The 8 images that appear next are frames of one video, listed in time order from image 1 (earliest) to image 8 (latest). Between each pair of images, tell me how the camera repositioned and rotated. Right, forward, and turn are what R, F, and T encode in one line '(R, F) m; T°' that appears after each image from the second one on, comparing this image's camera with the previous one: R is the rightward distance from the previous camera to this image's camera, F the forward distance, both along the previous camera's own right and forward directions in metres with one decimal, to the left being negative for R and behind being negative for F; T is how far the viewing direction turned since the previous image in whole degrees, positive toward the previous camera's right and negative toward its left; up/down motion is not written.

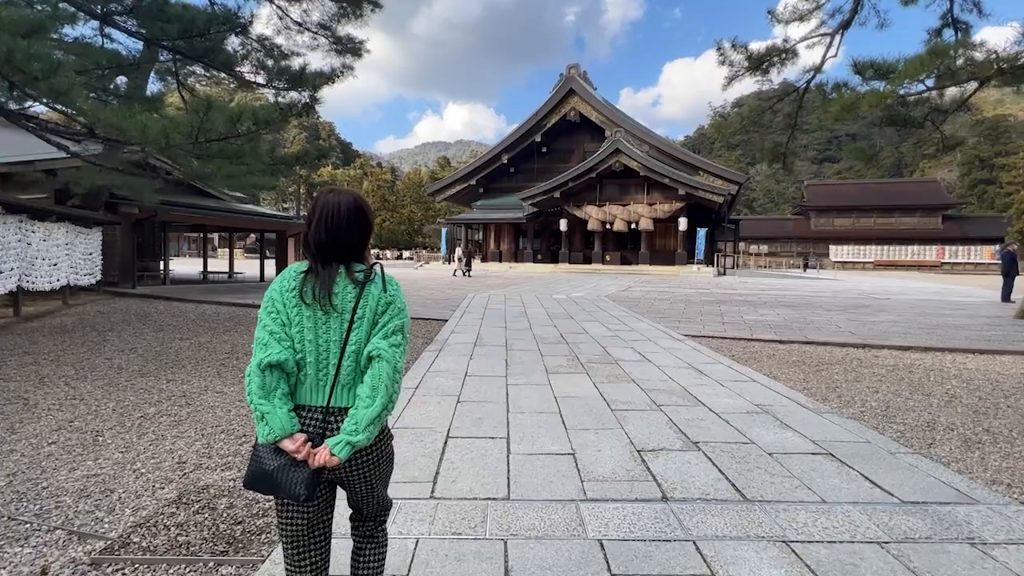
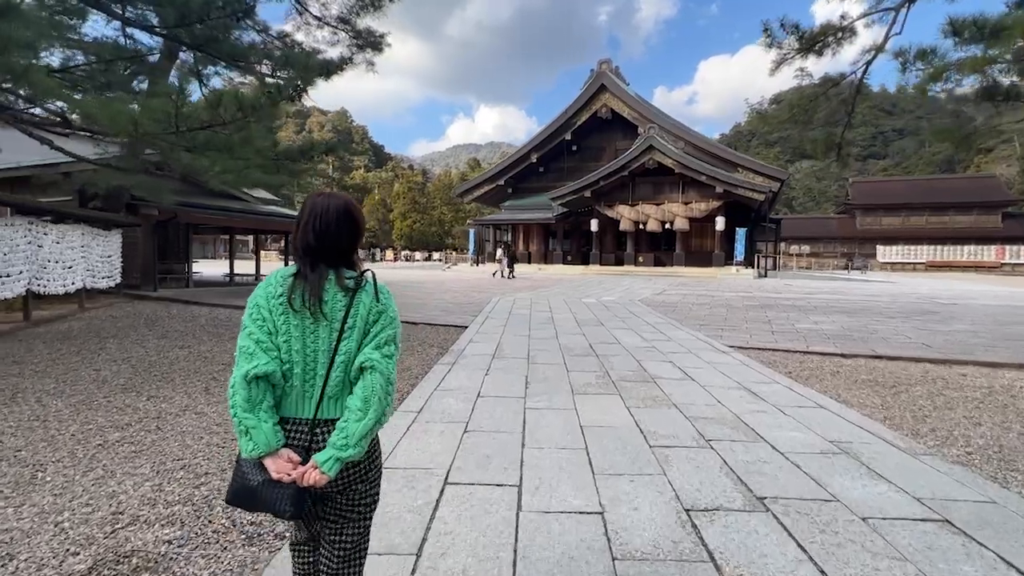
(+0.1, +0.6) m; -3°
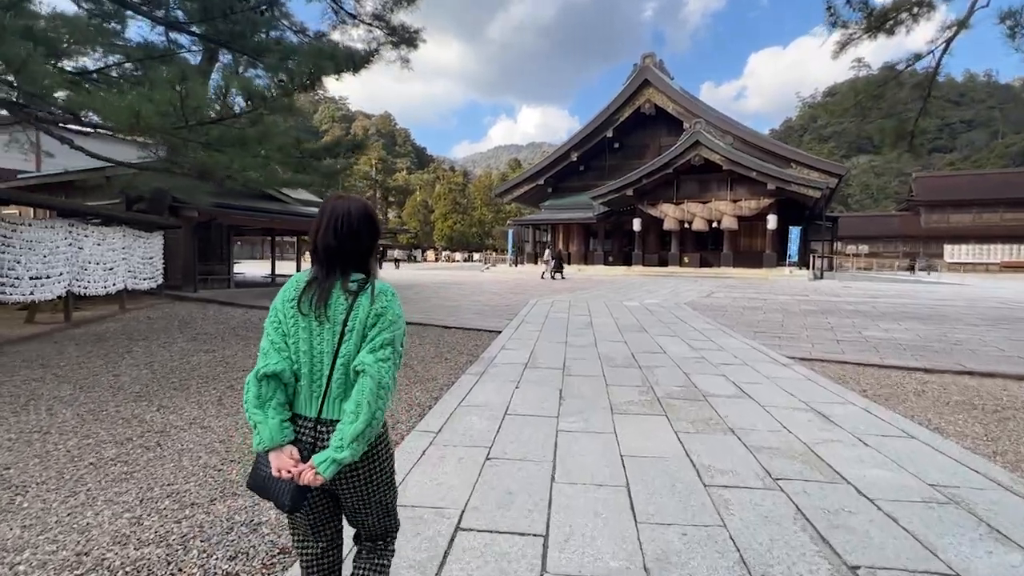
(+0.1, +0.4) m; -4°
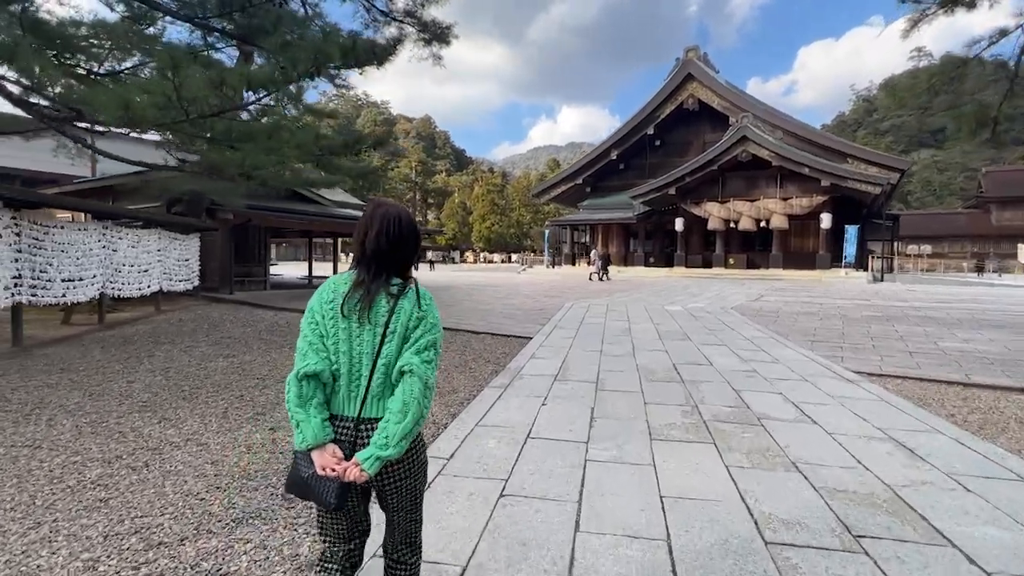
(+0.1, +0.4) m; -4°
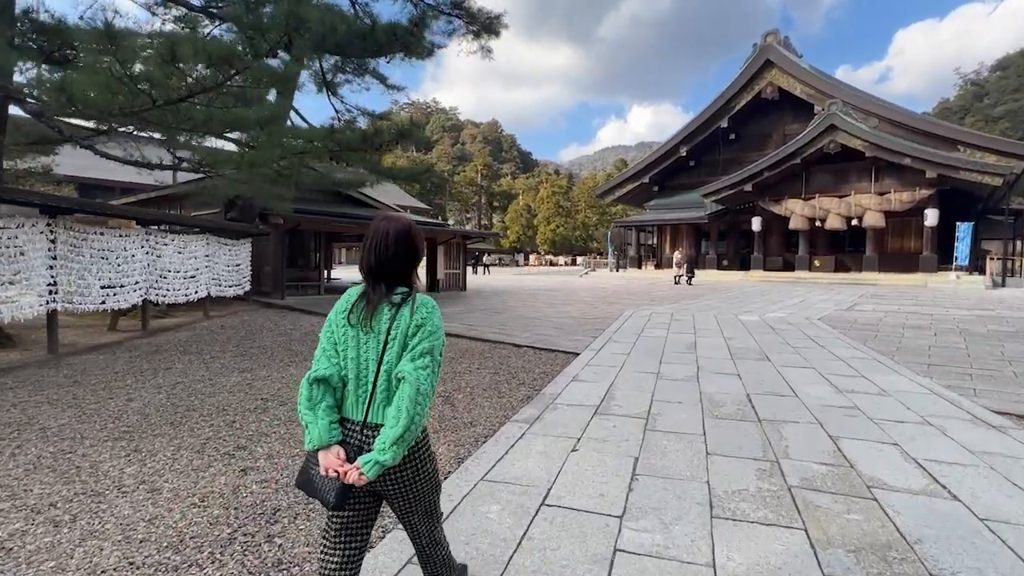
(+0.2, +0.7) m; -7°
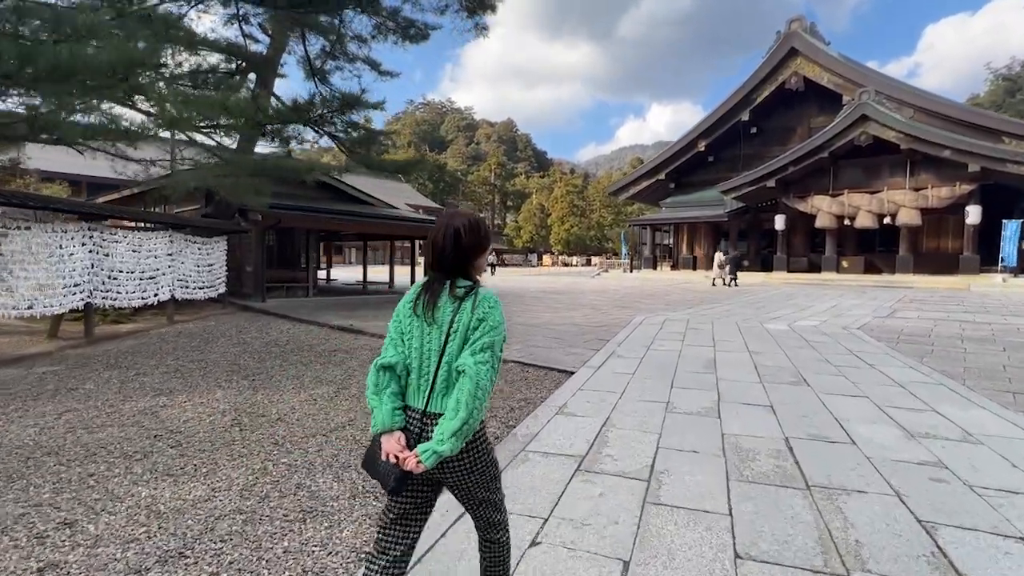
(+0.3, +0.9) m; -2°
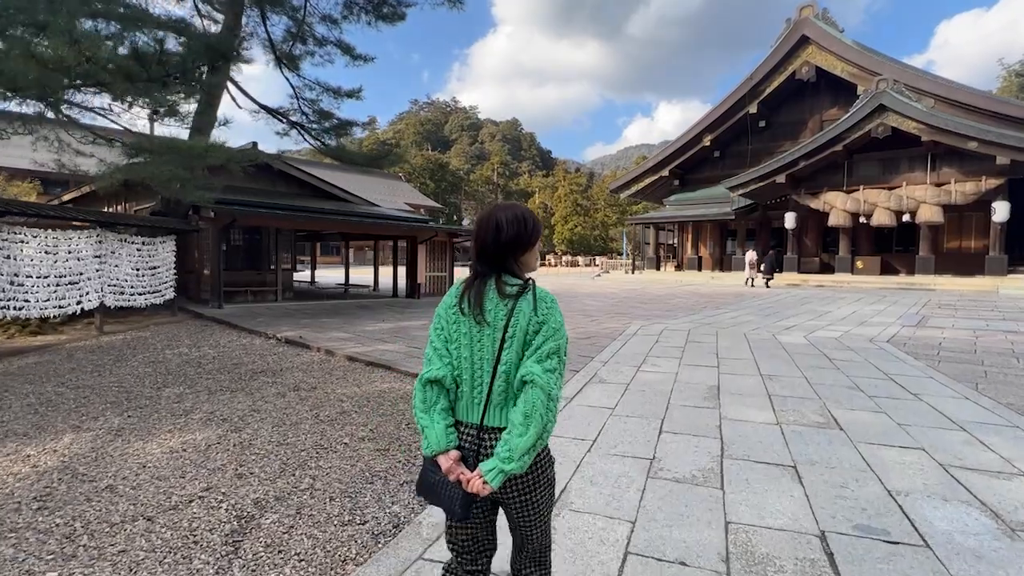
(+0.4, +1.0) m; -1°
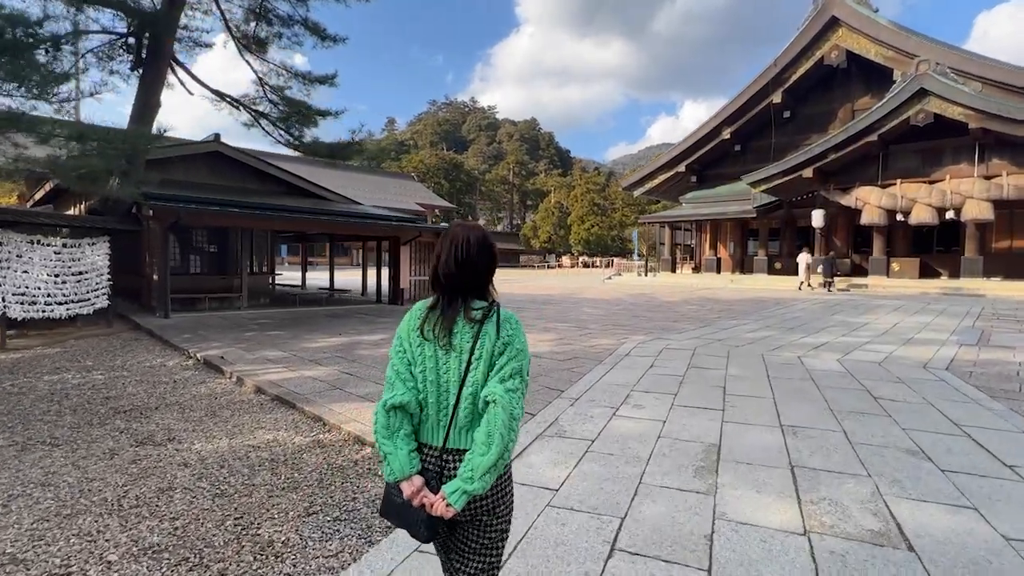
(+0.6, +1.2) m; -2°
